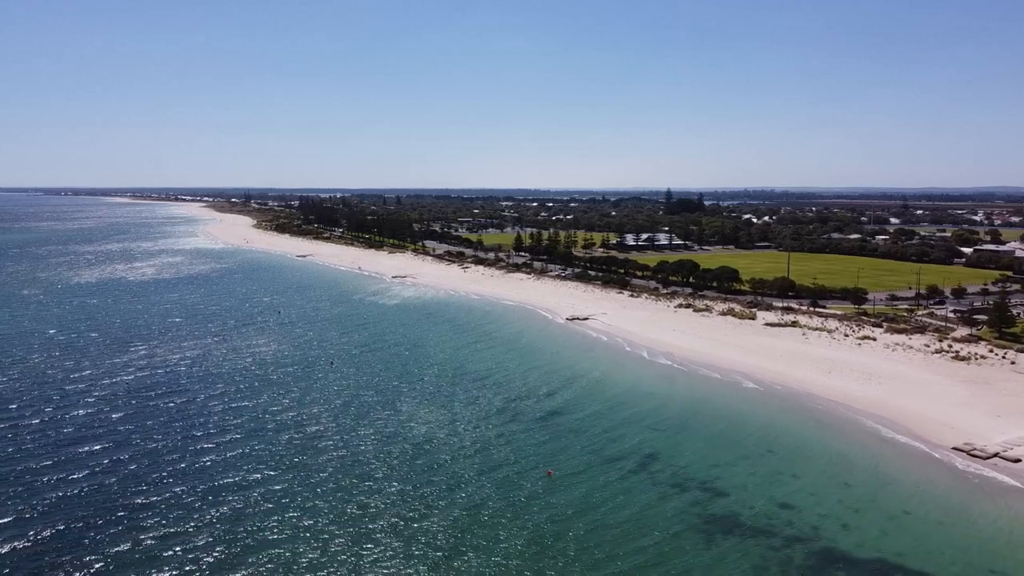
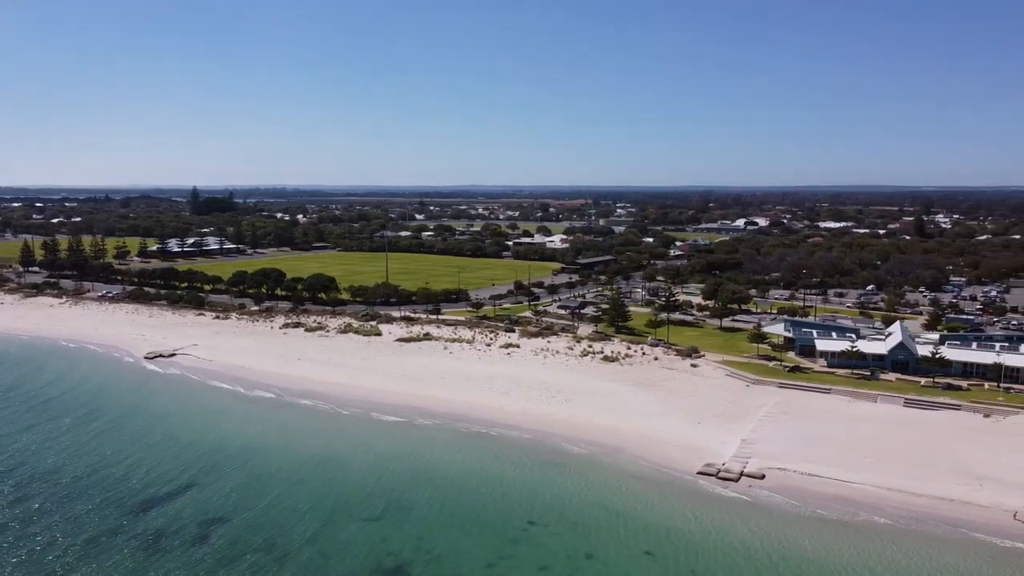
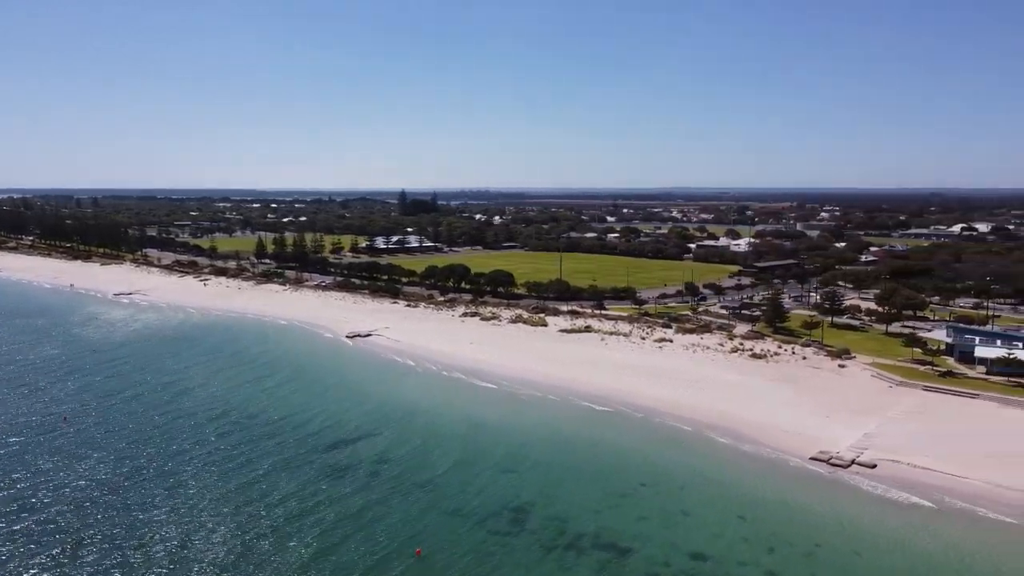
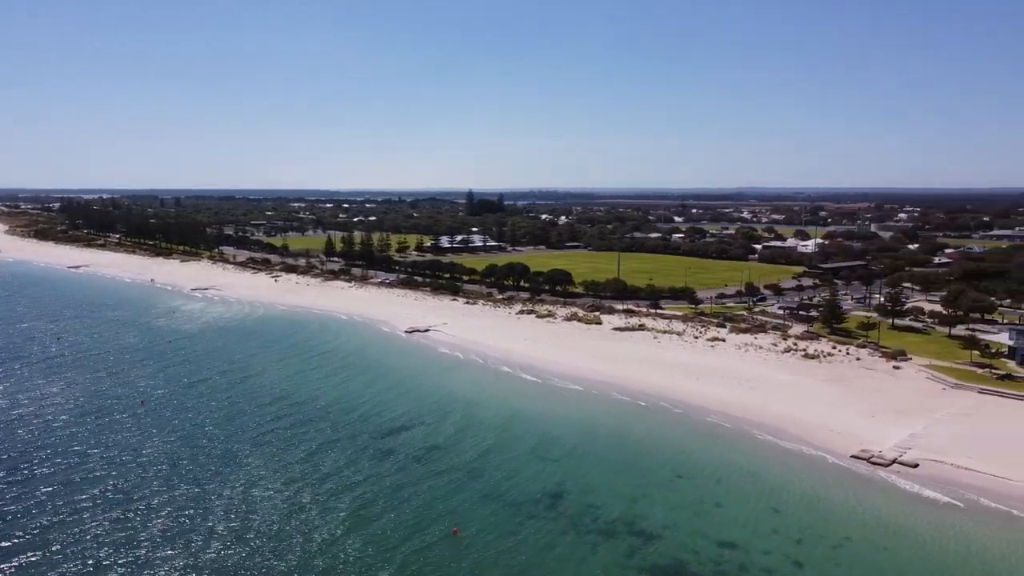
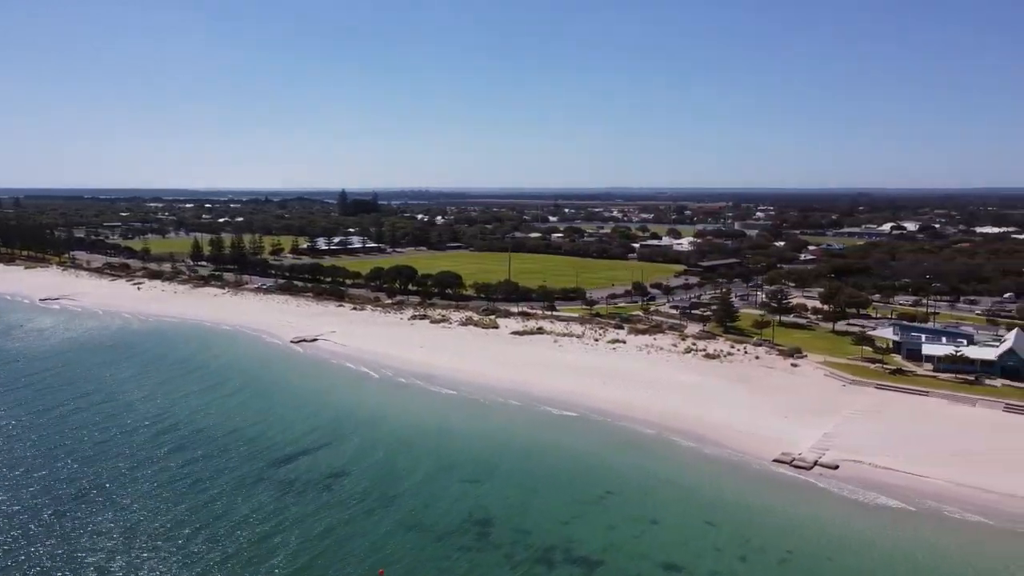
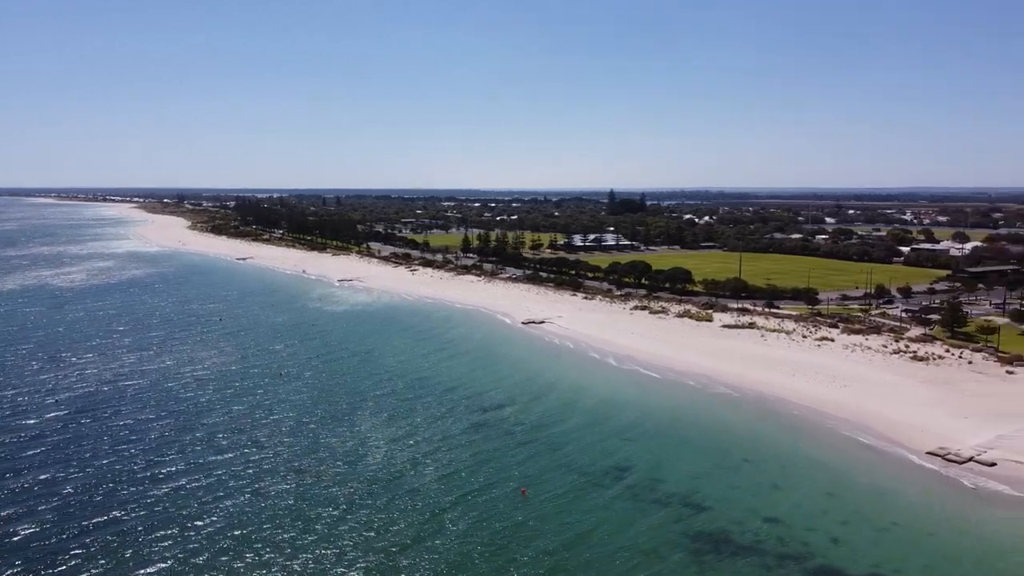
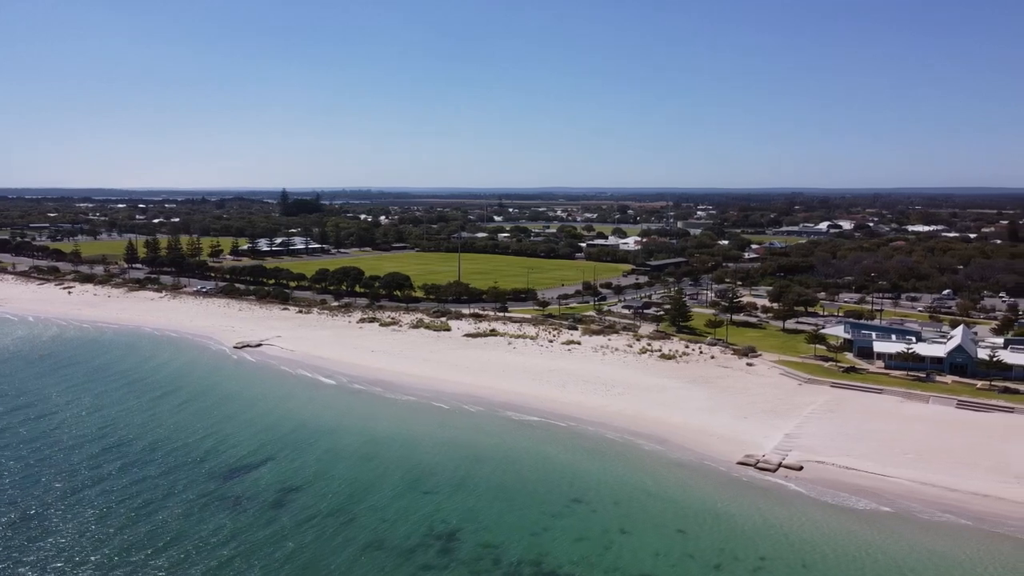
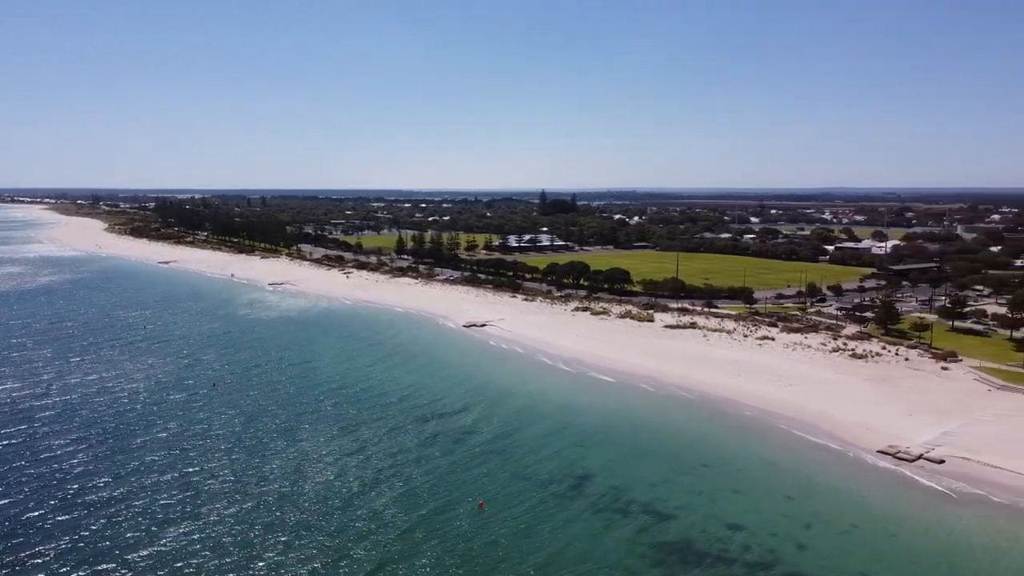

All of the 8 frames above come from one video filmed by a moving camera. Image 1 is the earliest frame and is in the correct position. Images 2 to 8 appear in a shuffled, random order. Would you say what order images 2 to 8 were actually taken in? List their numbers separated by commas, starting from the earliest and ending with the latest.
6, 8, 4, 3, 5, 7, 2
